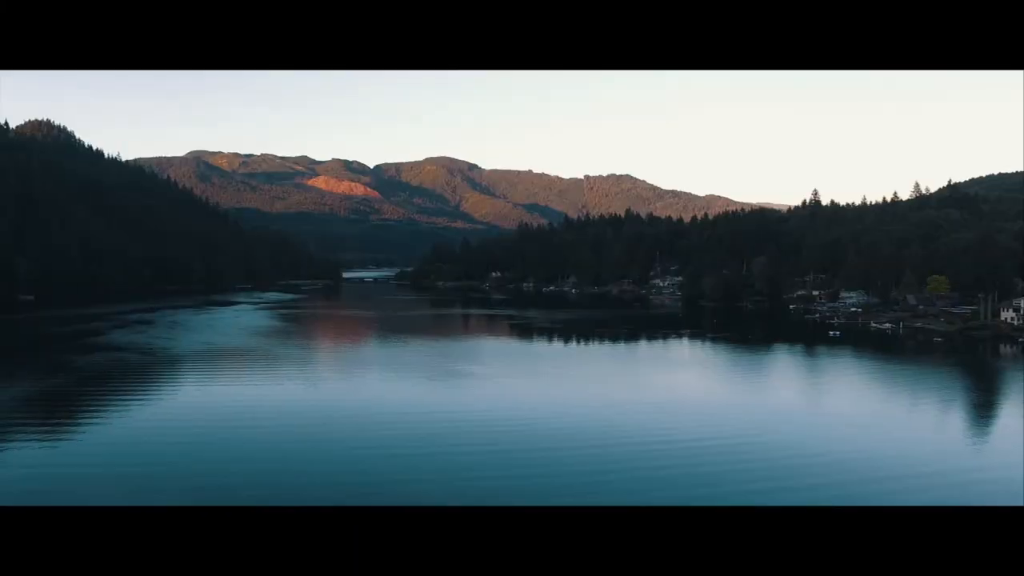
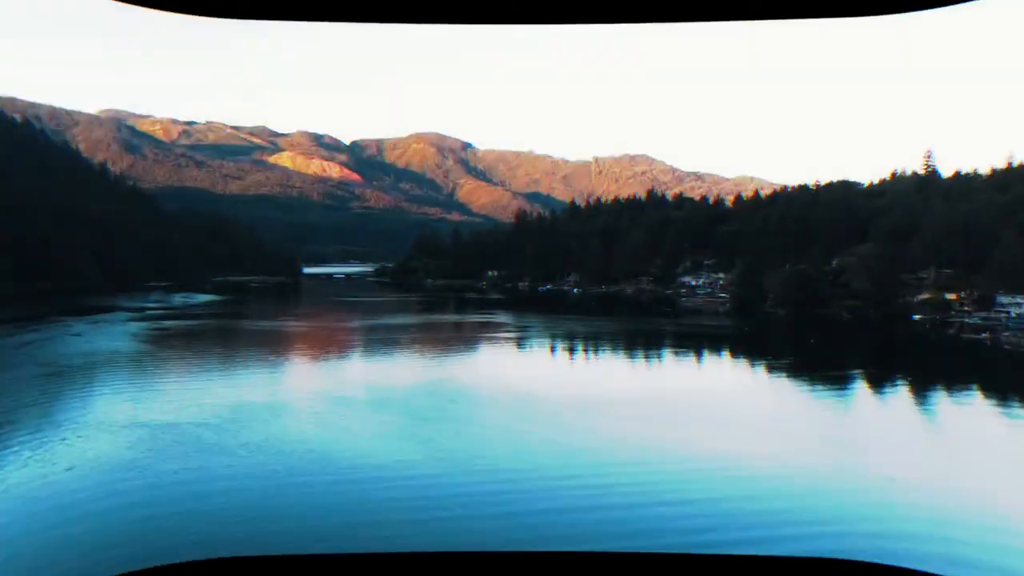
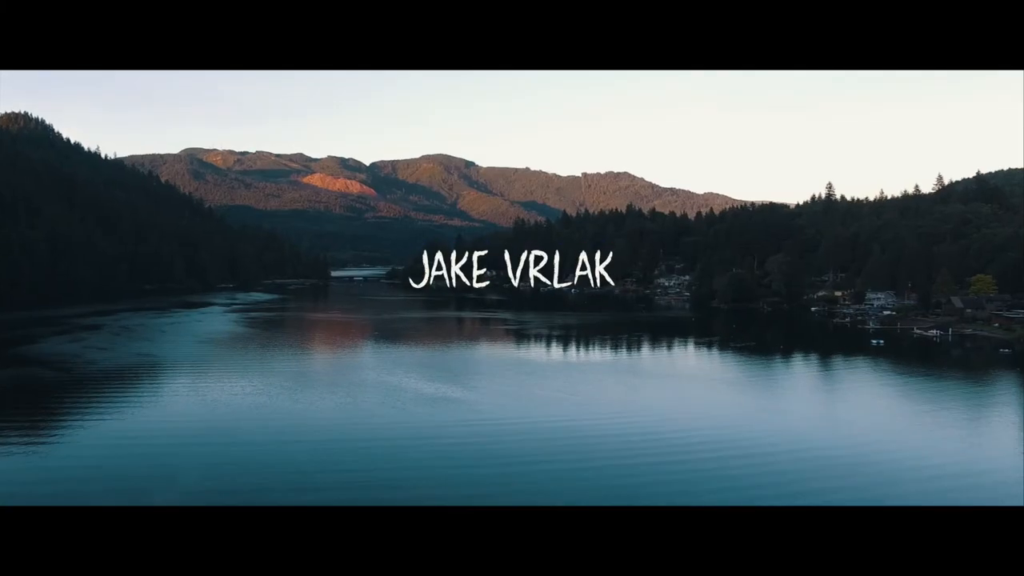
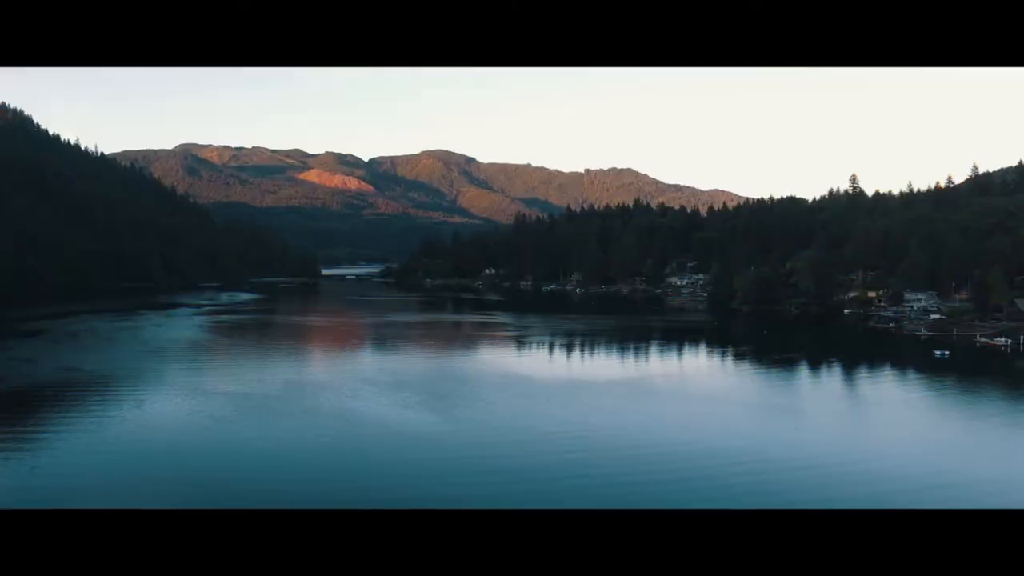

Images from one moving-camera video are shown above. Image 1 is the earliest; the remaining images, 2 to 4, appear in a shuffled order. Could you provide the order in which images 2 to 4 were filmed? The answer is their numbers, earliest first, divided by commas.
3, 4, 2
